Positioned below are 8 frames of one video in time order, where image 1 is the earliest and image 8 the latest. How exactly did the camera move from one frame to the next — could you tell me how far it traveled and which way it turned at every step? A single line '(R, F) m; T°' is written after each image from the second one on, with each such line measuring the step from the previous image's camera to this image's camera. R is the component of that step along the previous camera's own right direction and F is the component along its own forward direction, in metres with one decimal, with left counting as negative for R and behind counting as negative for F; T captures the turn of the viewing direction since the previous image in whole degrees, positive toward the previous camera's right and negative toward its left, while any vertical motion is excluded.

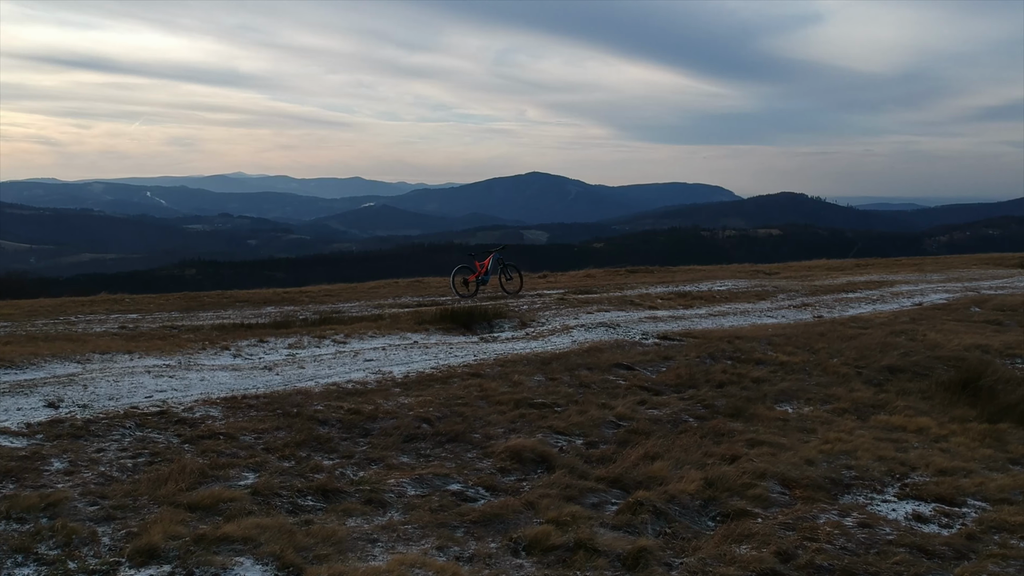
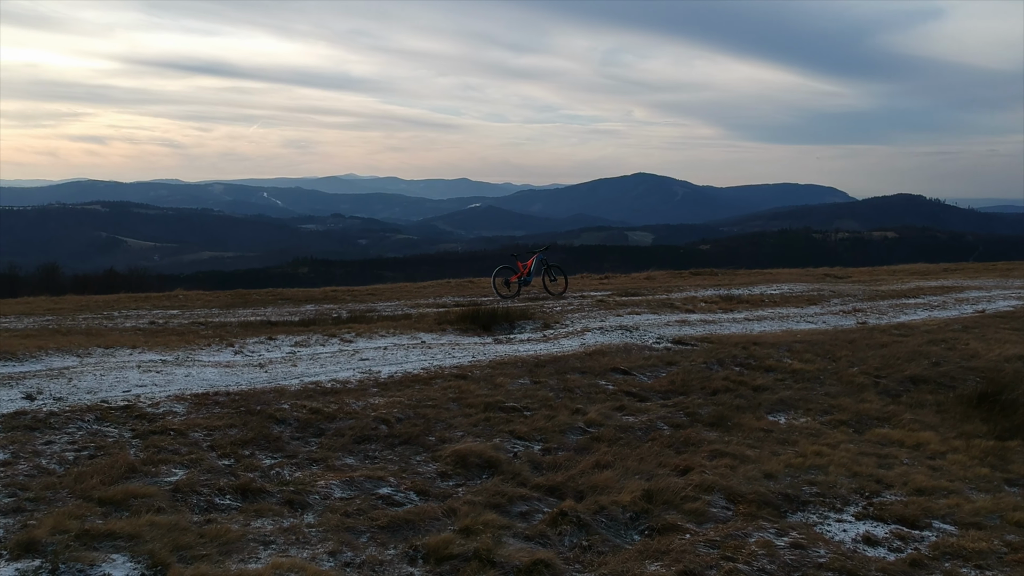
(+1.1, +0.2) m; -6°
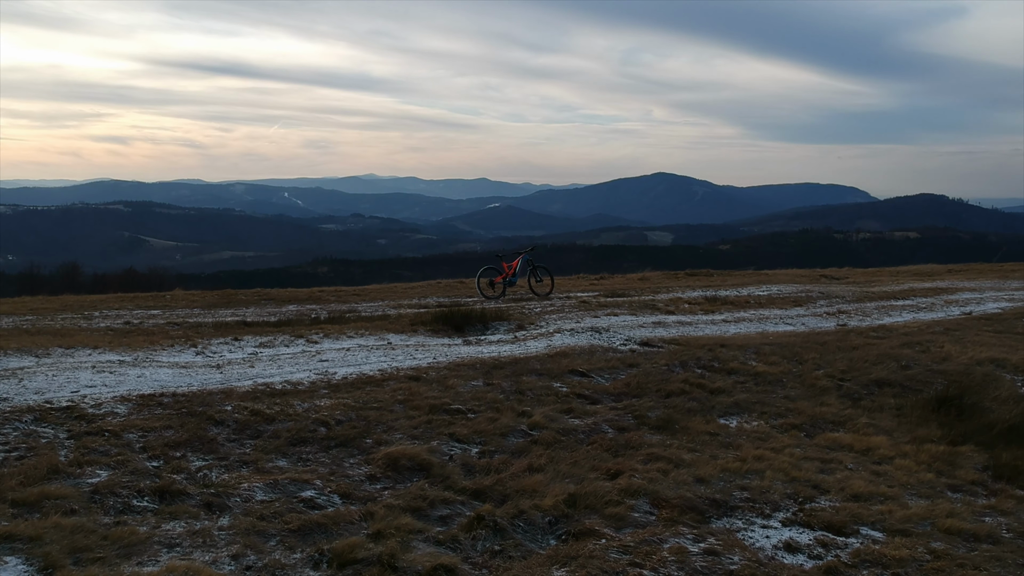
(+0.6, +0.1) m; -1°
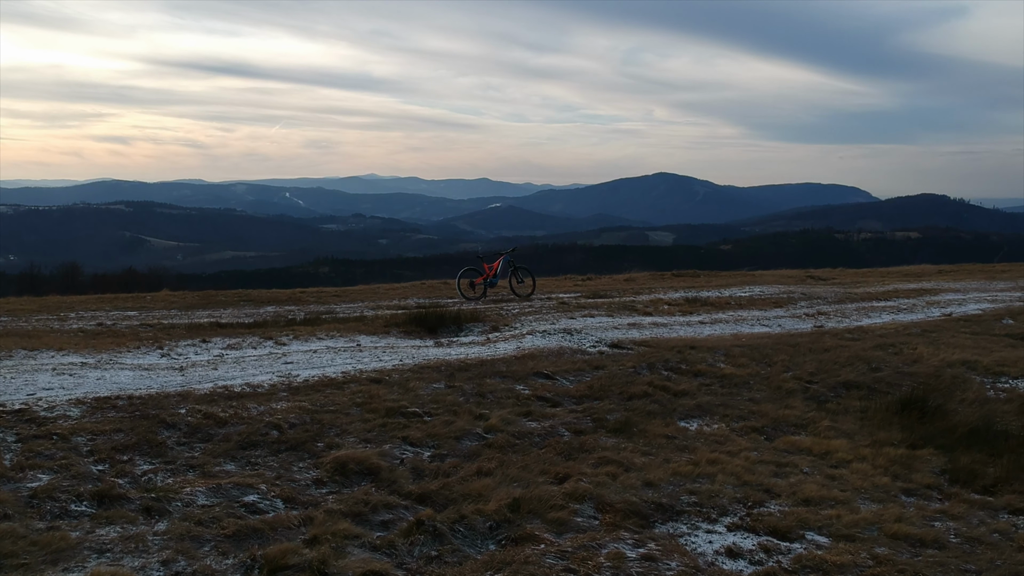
(+0.4, 0.0) m; 0°
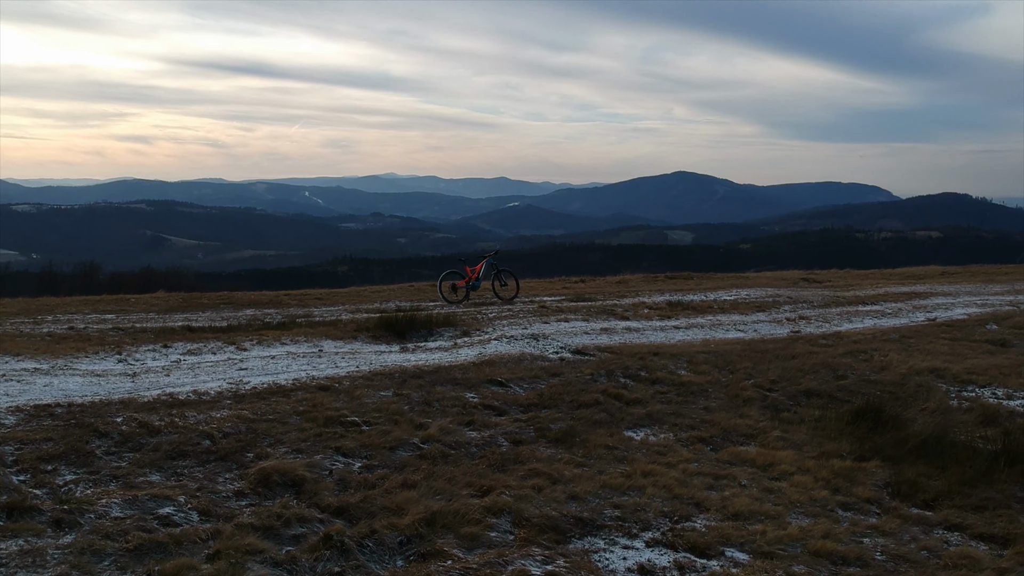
(+0.6, +0.1) m; -1°
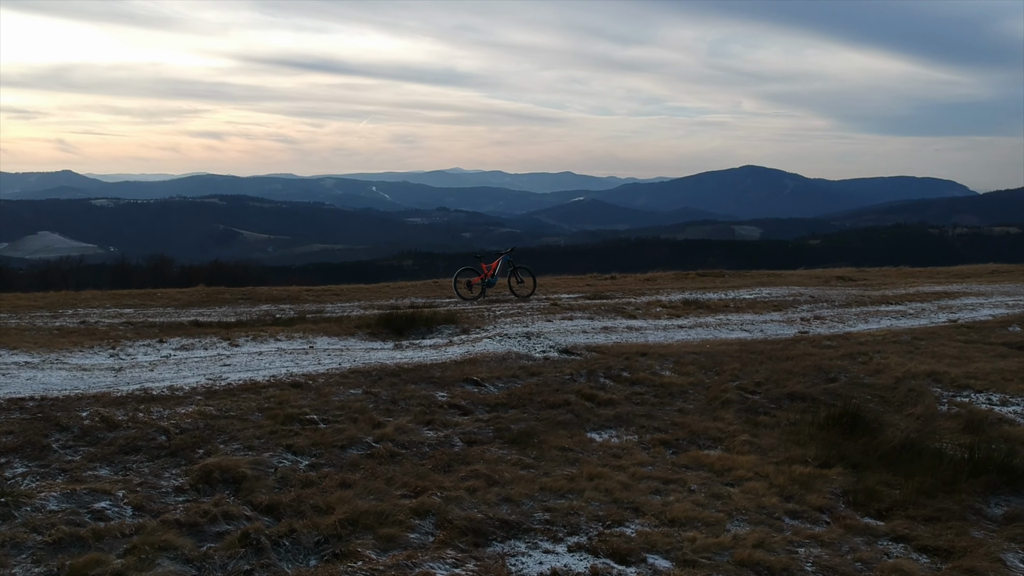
(+0.9, +0.1) m; -4°
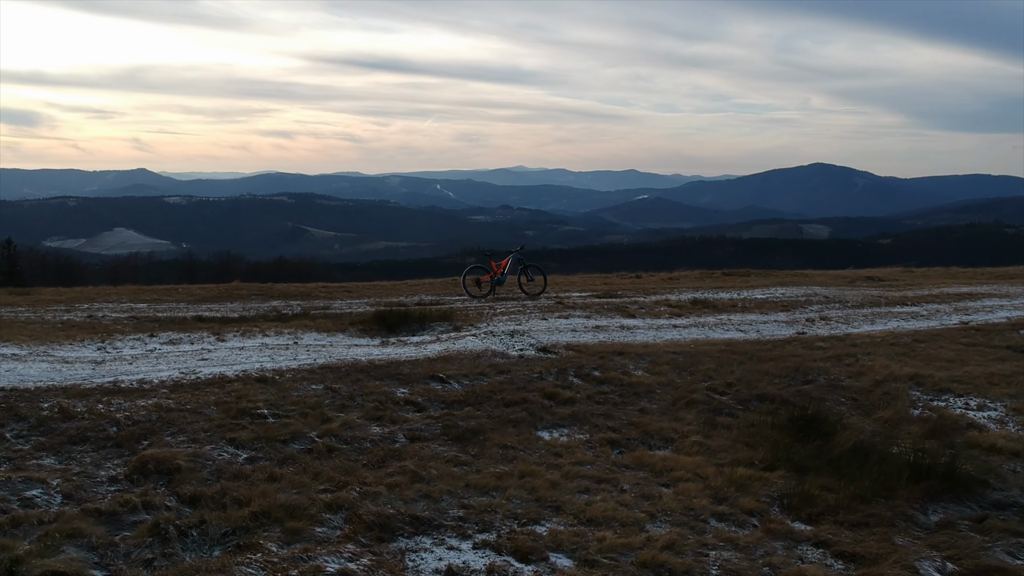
(+1.0, 0.0) m; -4°
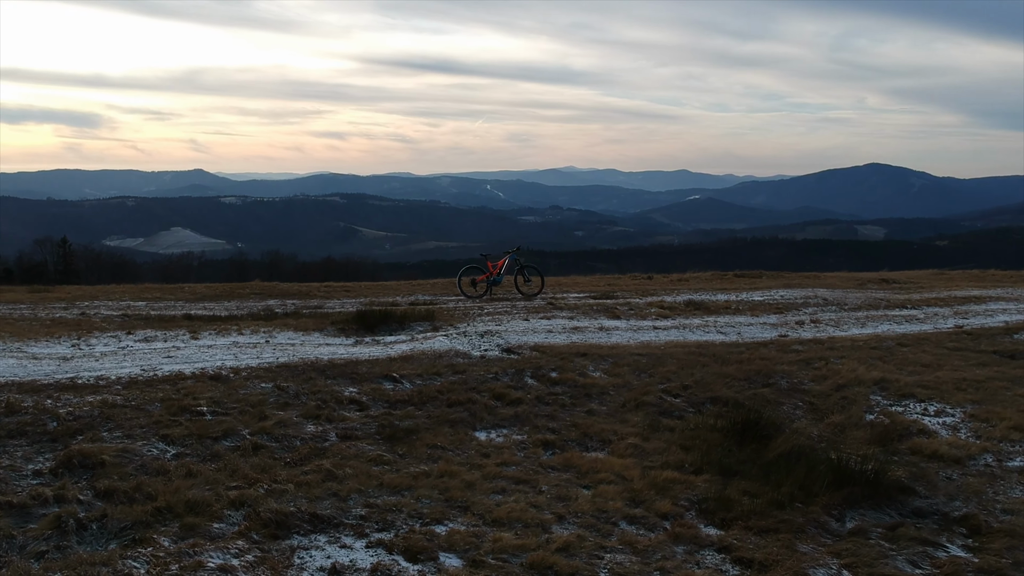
(+1.0, 0.0) m; -3°
